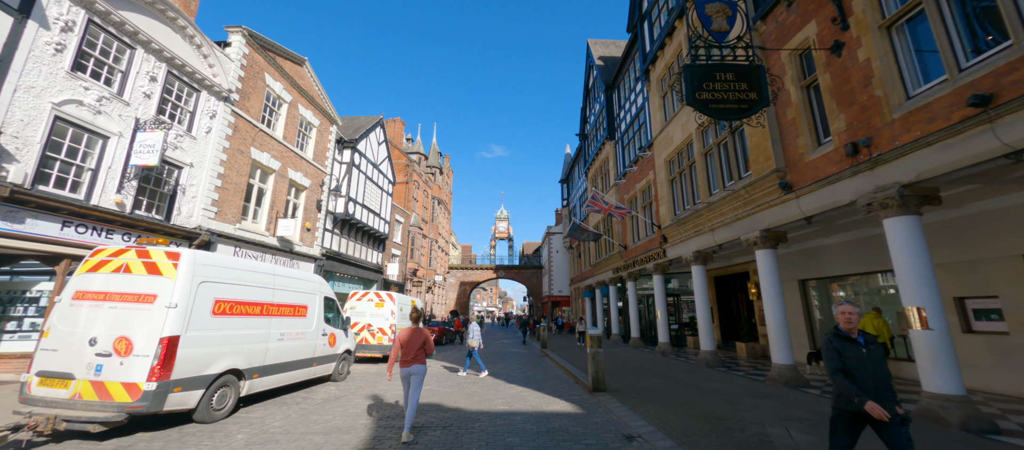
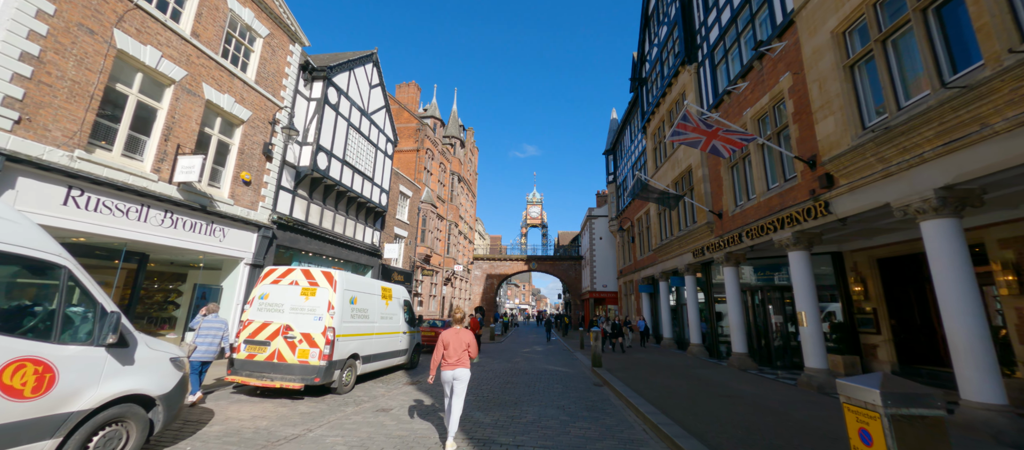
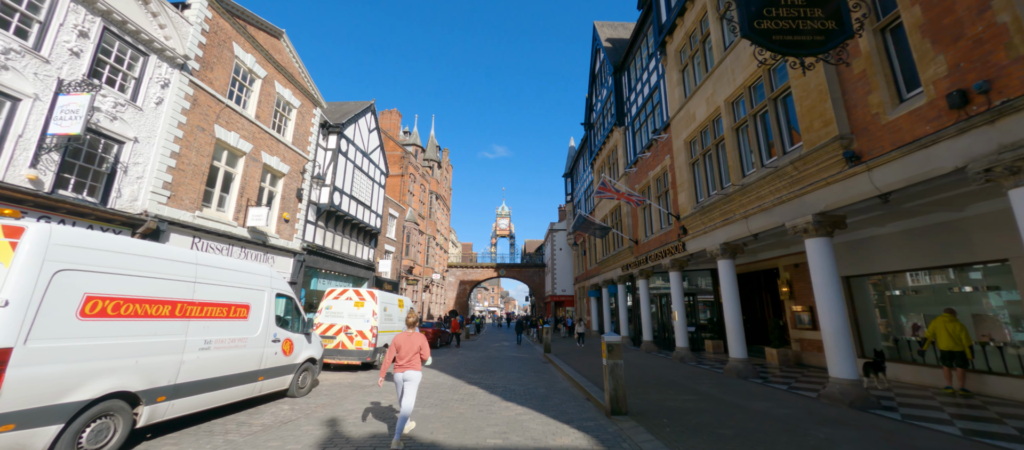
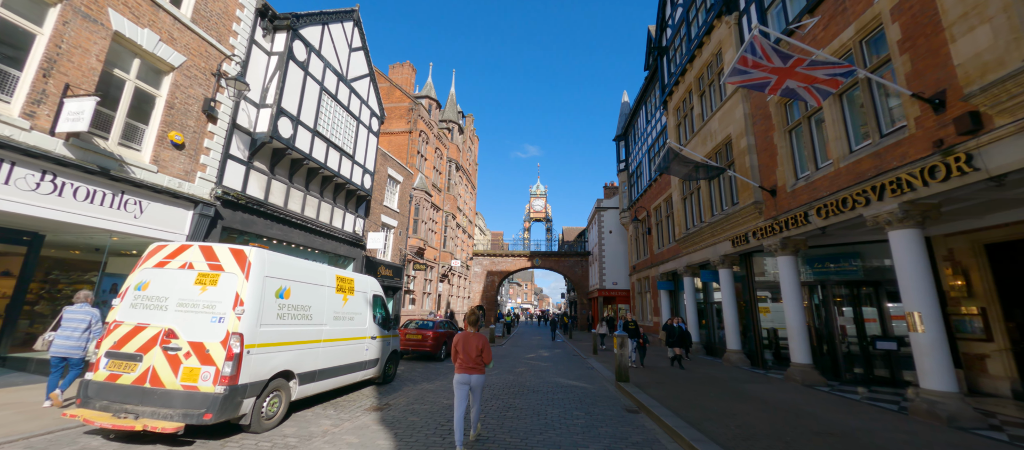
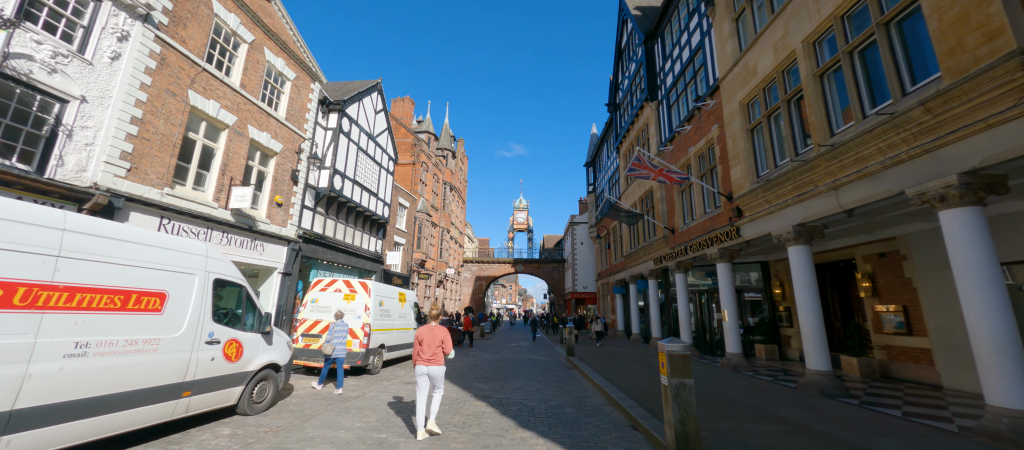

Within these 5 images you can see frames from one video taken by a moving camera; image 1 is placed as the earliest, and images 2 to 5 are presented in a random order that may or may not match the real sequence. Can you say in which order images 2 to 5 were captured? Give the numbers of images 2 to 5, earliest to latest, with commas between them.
3, 5, 2, 4
